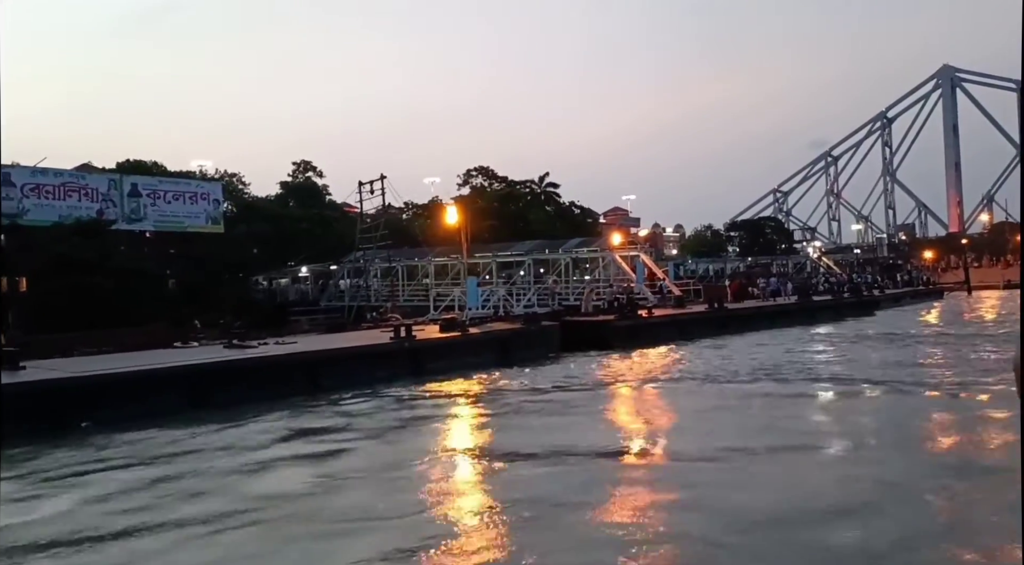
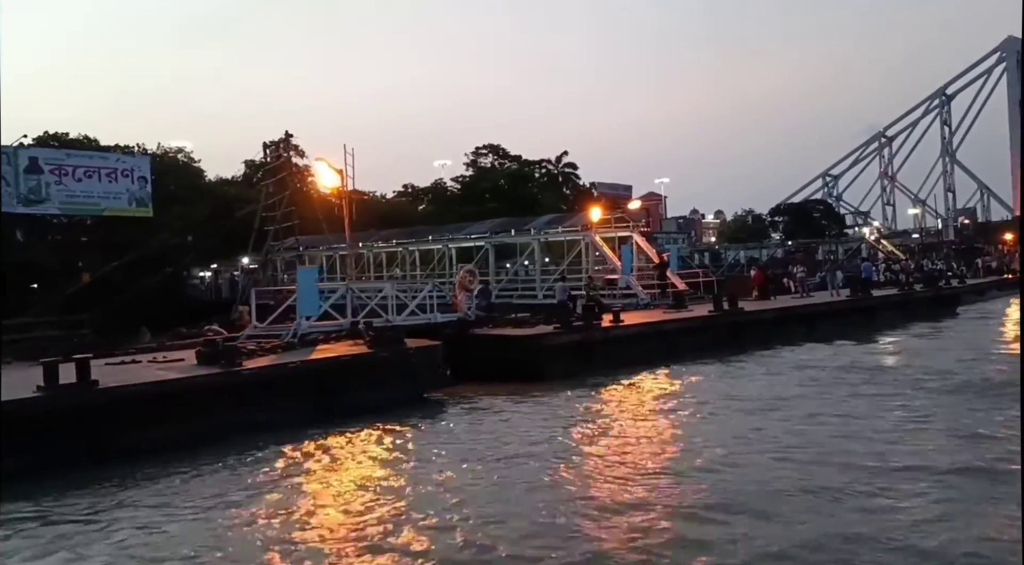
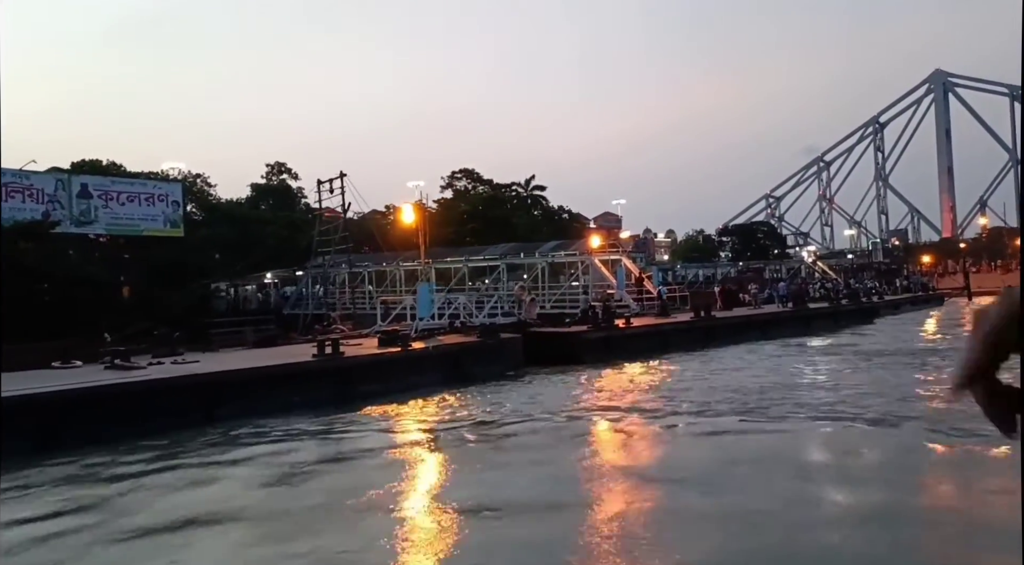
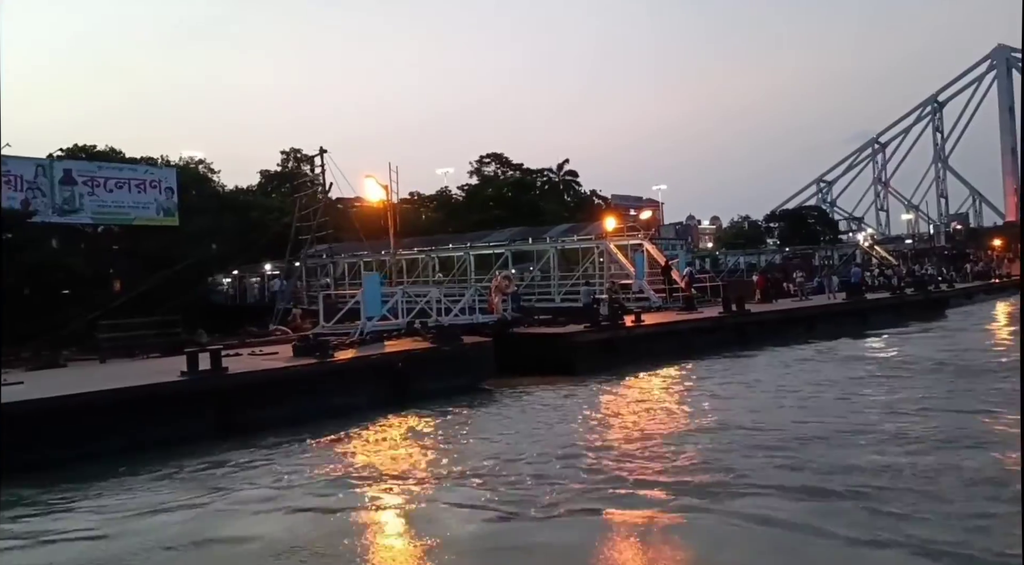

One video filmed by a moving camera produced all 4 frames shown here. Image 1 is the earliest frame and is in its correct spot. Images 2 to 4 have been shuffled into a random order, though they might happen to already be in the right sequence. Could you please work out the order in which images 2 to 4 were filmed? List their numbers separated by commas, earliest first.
3, 4, 2
